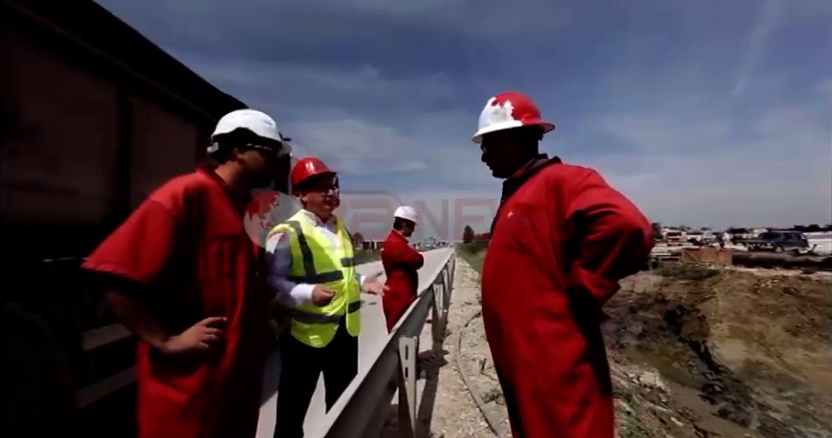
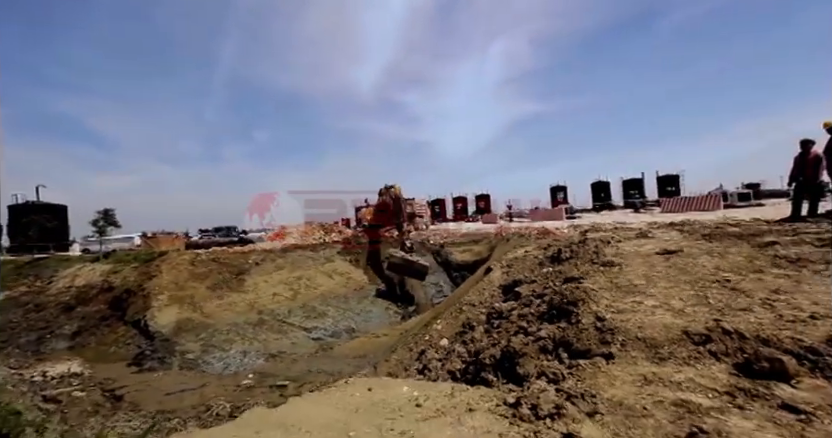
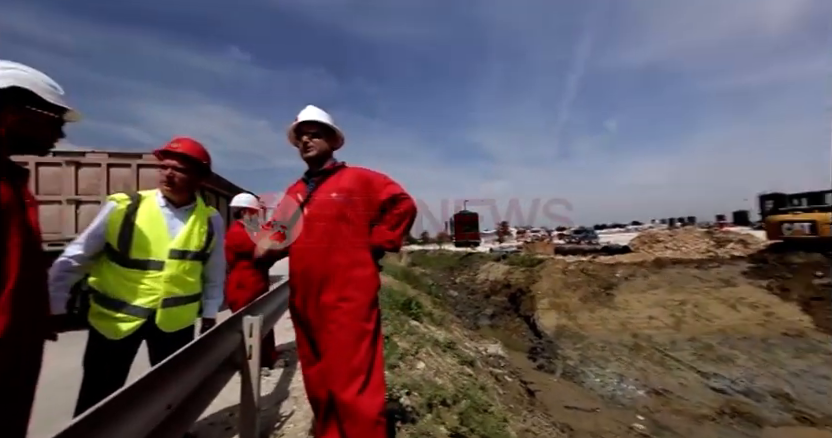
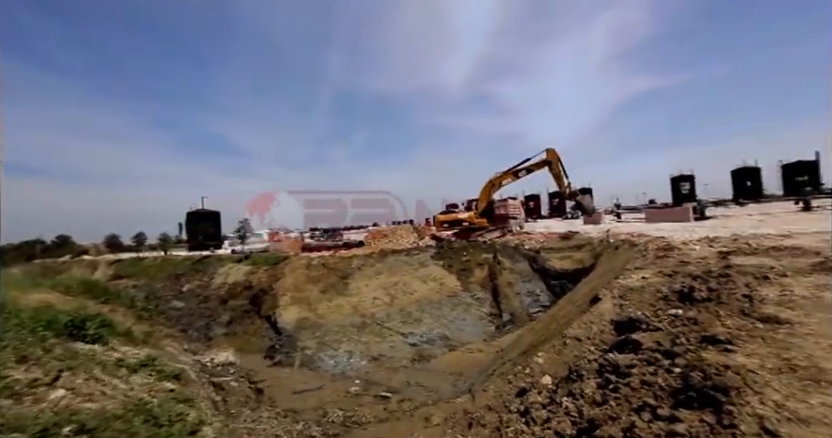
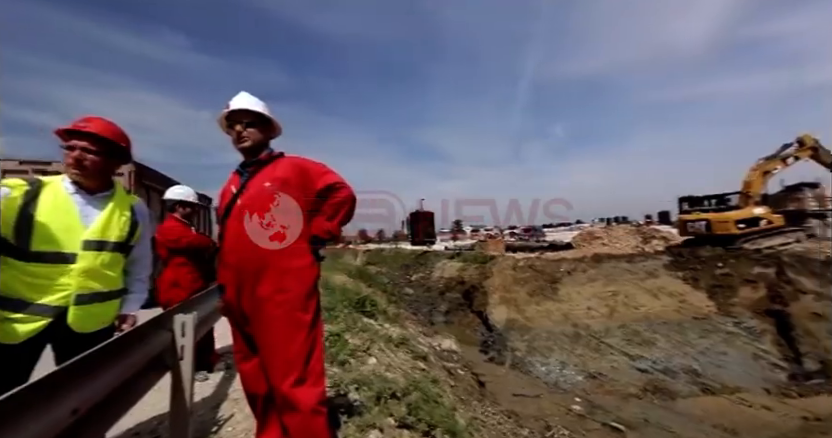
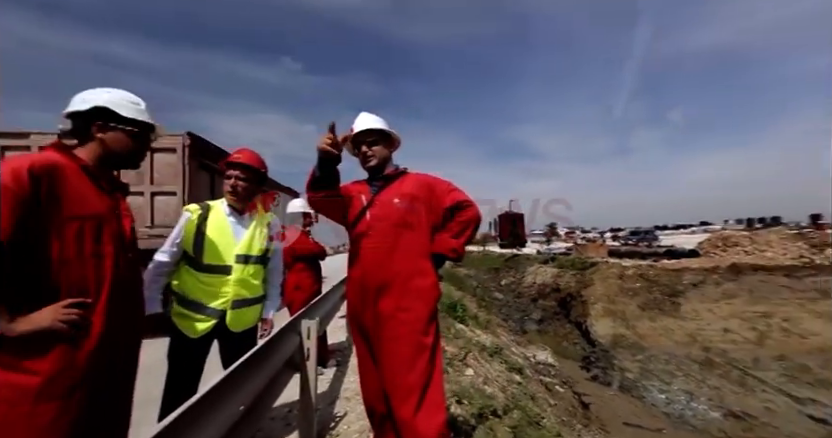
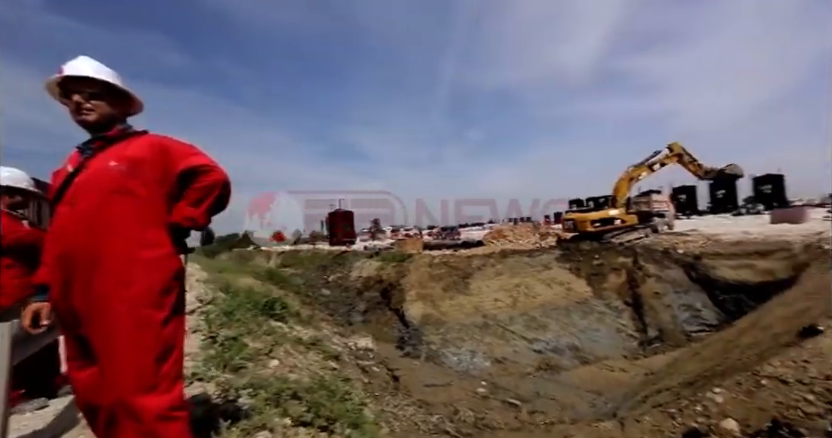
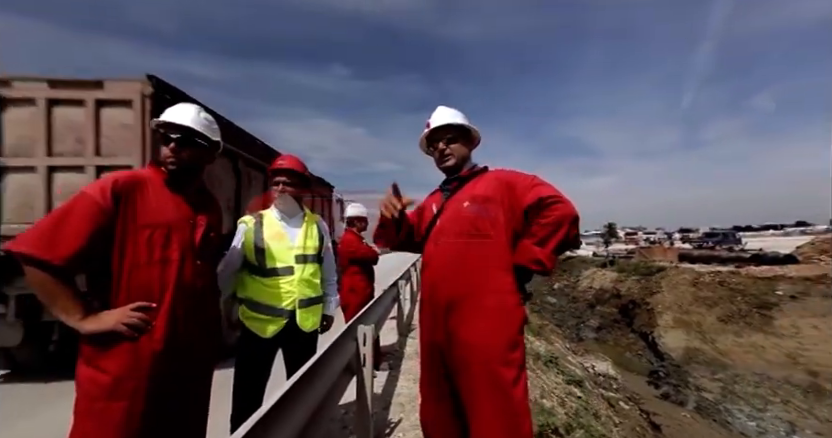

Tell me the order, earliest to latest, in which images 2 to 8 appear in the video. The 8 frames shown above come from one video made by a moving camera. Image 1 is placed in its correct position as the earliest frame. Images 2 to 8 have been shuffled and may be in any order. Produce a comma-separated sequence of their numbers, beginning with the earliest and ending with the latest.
8, 6, 3, 5, 7, 4, 2
